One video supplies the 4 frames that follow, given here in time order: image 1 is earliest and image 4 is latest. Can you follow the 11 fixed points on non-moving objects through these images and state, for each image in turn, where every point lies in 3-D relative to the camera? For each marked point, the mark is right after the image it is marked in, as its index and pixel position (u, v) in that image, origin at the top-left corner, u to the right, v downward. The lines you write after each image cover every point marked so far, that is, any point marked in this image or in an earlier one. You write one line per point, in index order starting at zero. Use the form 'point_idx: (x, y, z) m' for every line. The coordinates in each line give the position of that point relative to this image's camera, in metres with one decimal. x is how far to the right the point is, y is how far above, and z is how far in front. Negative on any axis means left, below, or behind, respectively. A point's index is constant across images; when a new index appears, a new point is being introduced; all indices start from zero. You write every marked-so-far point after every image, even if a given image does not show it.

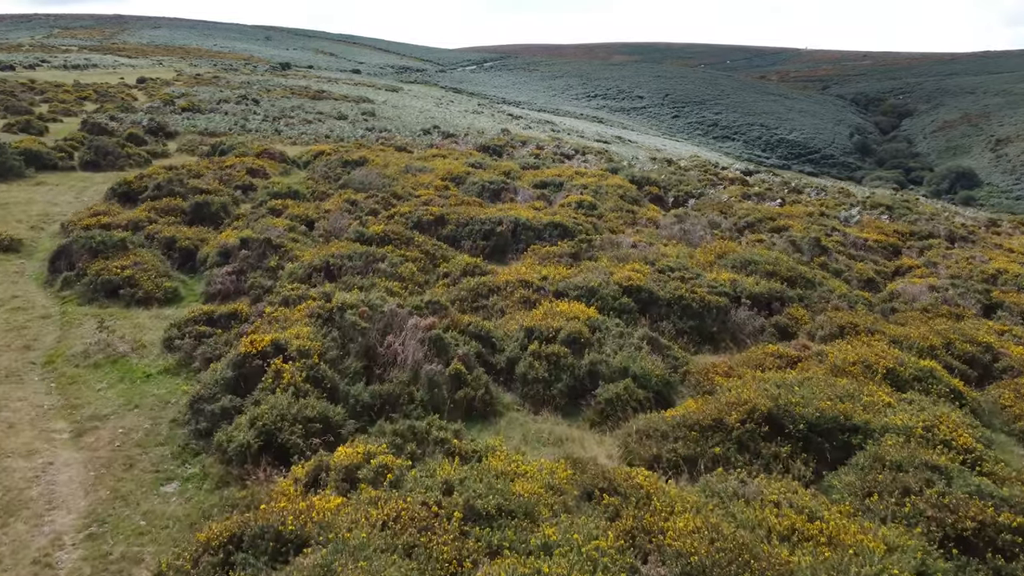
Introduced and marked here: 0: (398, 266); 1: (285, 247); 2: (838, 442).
0: (-2.4, +0.4, +14.4) m
1: (-4.8, +0.9, +14.5) m
2: (+3.9, -1.8, +8.2) m
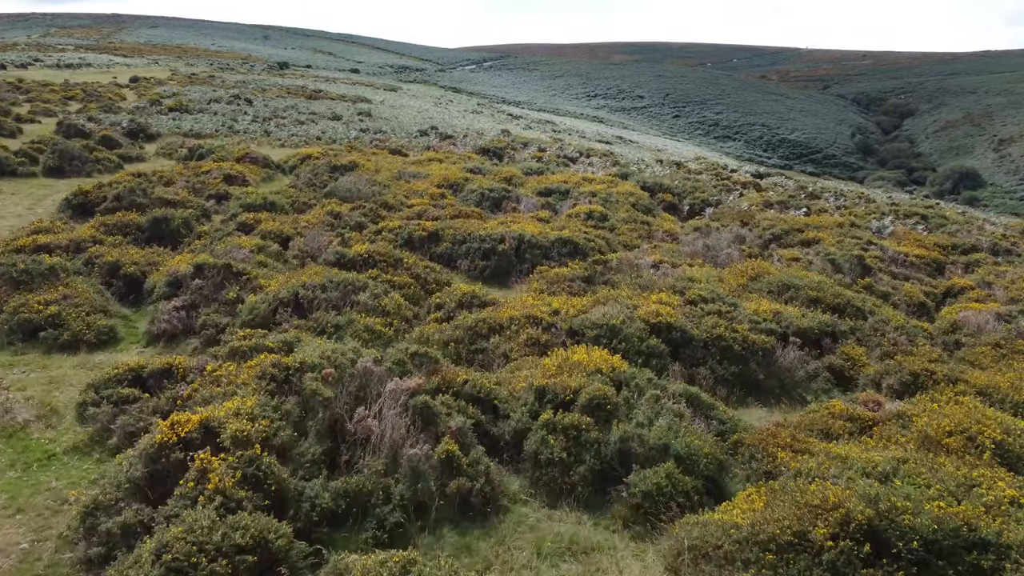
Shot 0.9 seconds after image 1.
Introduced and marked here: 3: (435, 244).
0: (-2.3, -0.2, +12.2) m
1: (-4.7, +0.2, +12.3) m
2: (+4.0, -2.5, +6.0) m
3: (-1.9, +1.1, +16.6) m
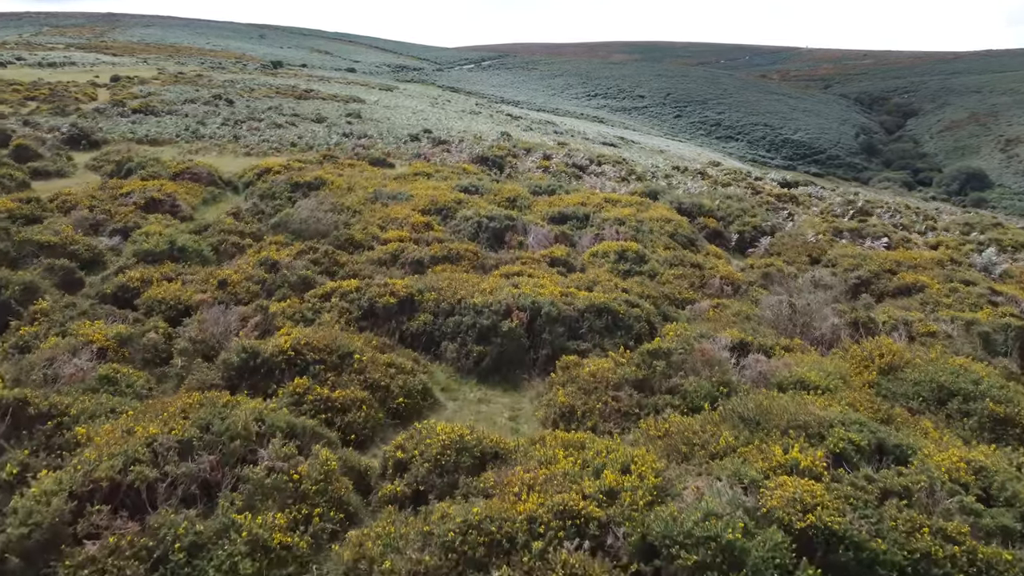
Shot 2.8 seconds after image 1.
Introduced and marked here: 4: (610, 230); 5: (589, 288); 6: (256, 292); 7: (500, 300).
0: (-2.1, -1.7, +6.9) m
1: (-4.5, -1.3, +7.0) m
2: (+4.2, -4.0, +0.7) m
3: (-1.7, -0.5, +11.3) m
4: (+2.7, +1.6, +19.1) m
5: (+1.4, 0.0, +12.9) m
6: (-4.4, 0.0, +11.9) m
7: (-0.2, -0.2, +11.4) m
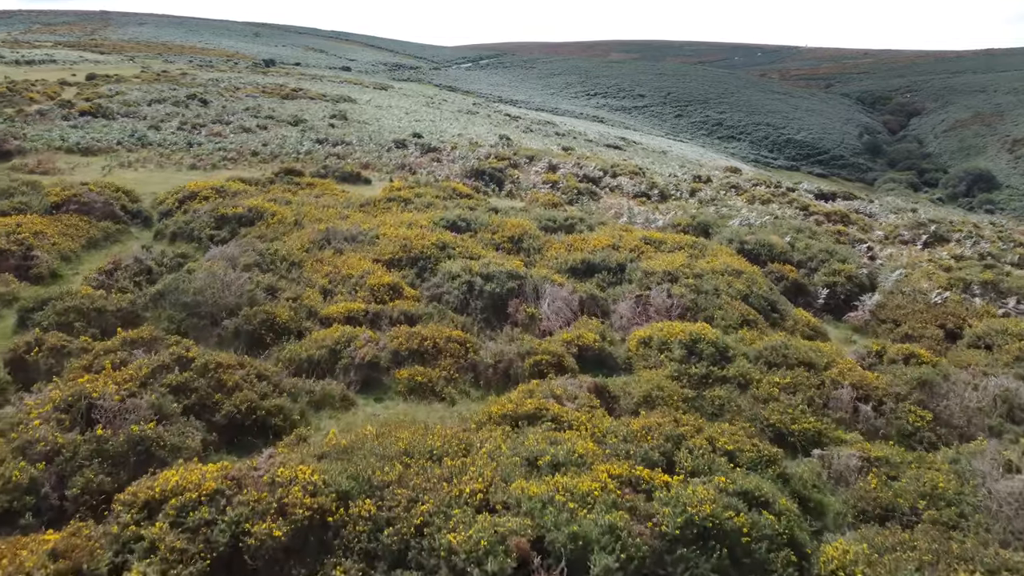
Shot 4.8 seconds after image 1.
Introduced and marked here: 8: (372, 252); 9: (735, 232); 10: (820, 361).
0: (-2.0, -3.4, +1.0) m
1: (-4.4, -3.0, +1.1) m
2: (+4.3, -5.7, -5.1) m
3: (-1.6, -2.2, +5.4) m
4: (+2.8, -0.1, +13.2) m
5: (+1.6, -1.7, +7.1) m
6: (-4.3, -1.7, +6.0) m
7: (-0.1, -1.9, +5.6) m
8: (-2.9, +0.7, +14.3) m
9: (+5.8, +1.4, +17.8) m
10: (+4.8, -1.2, +10.6) m
